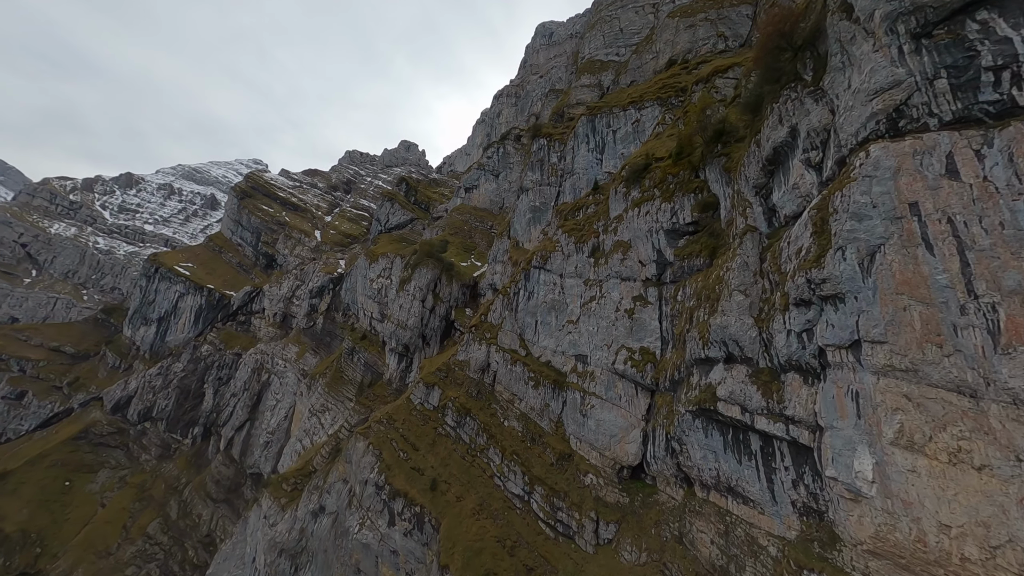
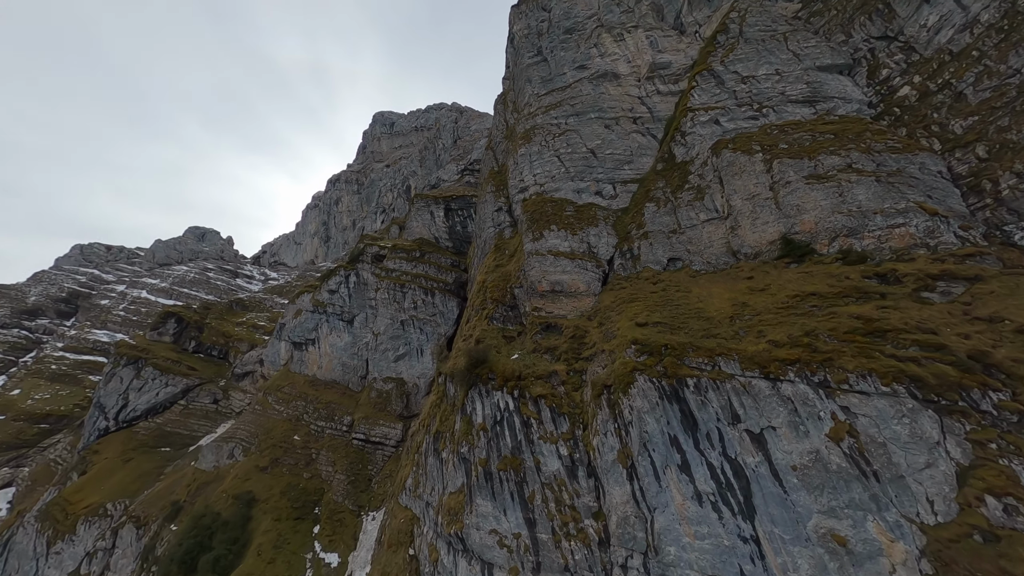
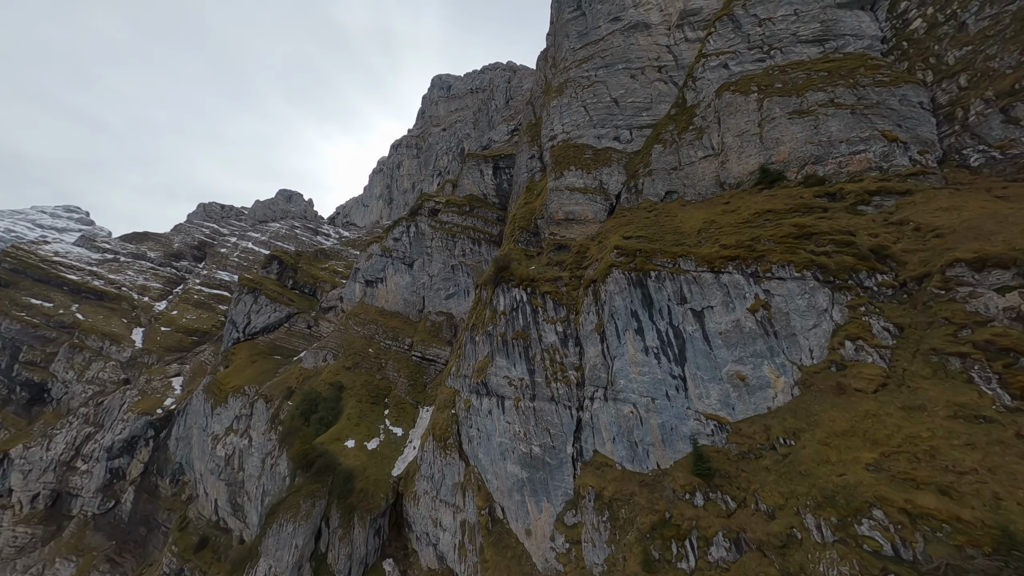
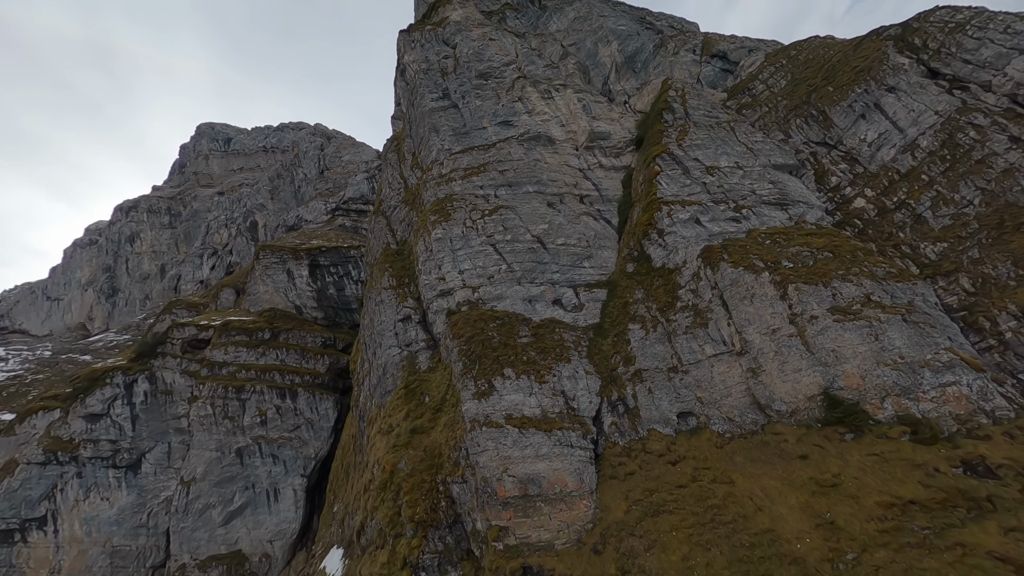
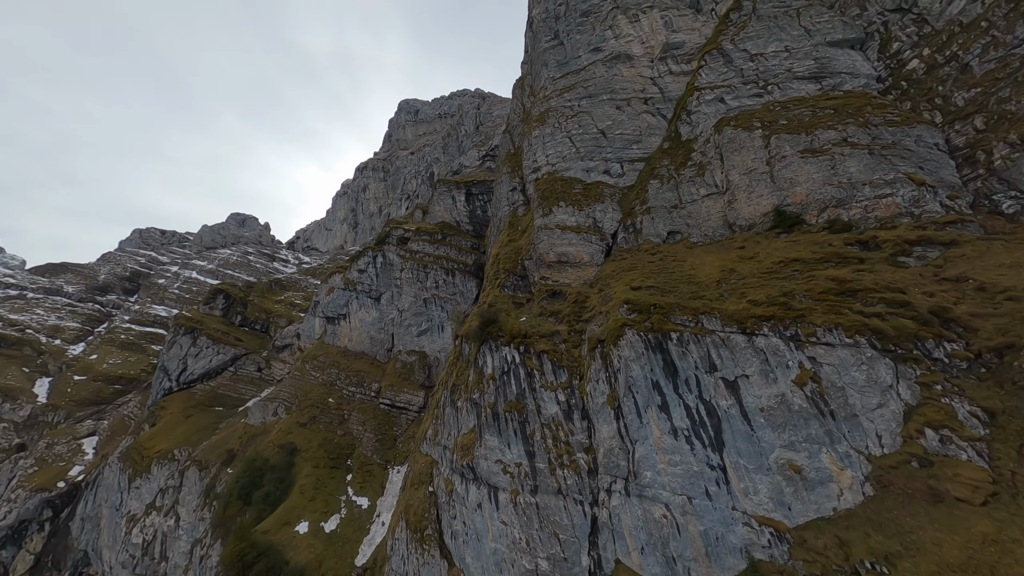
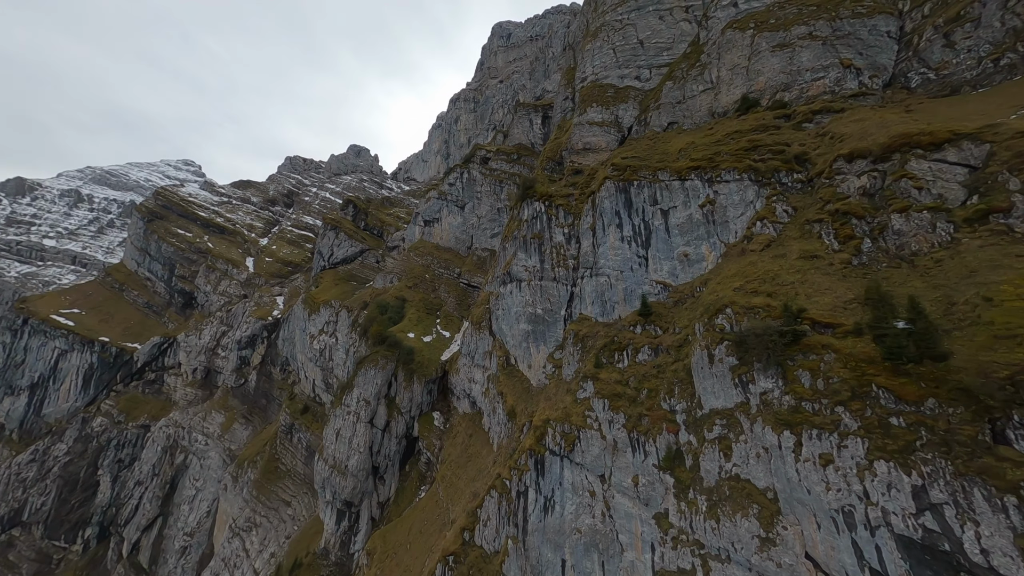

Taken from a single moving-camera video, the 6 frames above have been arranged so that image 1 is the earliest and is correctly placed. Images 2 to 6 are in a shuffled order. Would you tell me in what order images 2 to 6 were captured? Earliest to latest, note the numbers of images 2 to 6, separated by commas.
6, 3, 5, 2, 4
